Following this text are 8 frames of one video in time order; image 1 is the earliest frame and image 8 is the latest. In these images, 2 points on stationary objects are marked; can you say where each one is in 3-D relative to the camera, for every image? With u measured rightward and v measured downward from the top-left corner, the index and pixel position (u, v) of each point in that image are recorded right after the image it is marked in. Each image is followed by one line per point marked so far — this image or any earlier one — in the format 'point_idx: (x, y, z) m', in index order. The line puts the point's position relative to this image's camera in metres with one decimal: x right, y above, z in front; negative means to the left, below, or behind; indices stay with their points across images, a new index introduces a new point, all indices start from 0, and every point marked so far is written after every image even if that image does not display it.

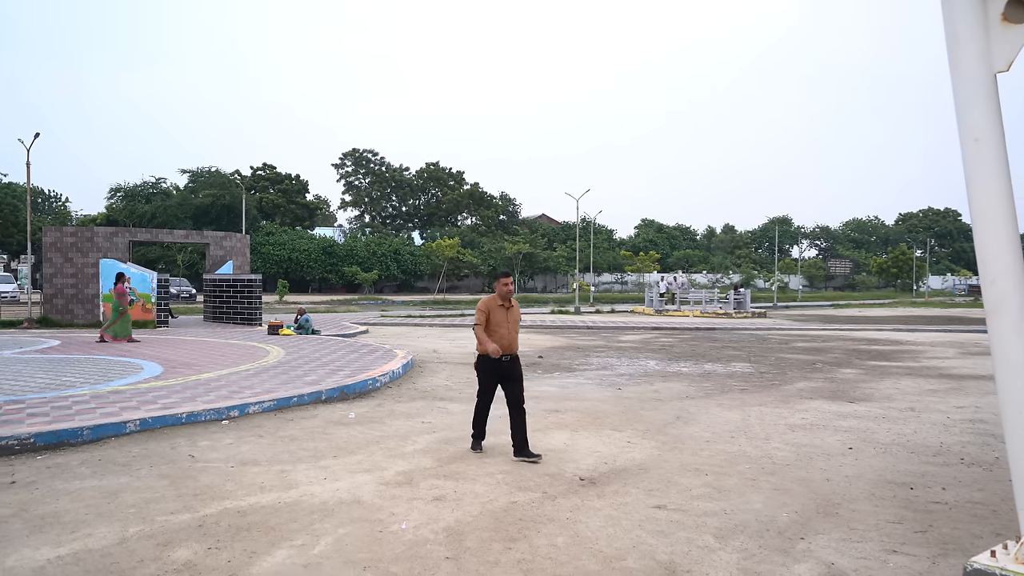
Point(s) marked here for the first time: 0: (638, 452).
0: (+1.0, -1.4, +5.8) m
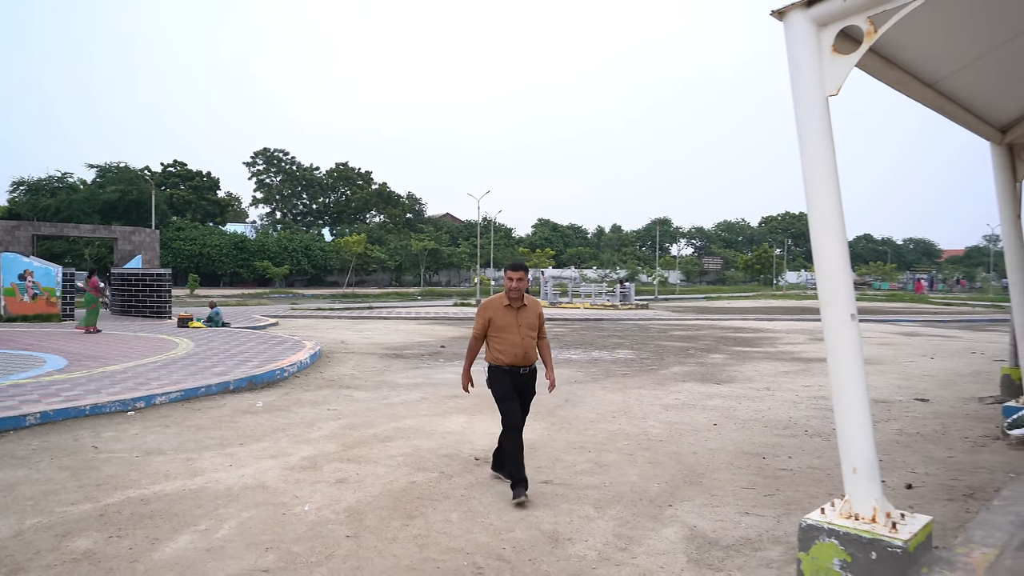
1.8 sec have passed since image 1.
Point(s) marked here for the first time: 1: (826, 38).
0: (+0.1, -1.4, +6.2) m
1: (+1.9, +1.5, +3.9) m
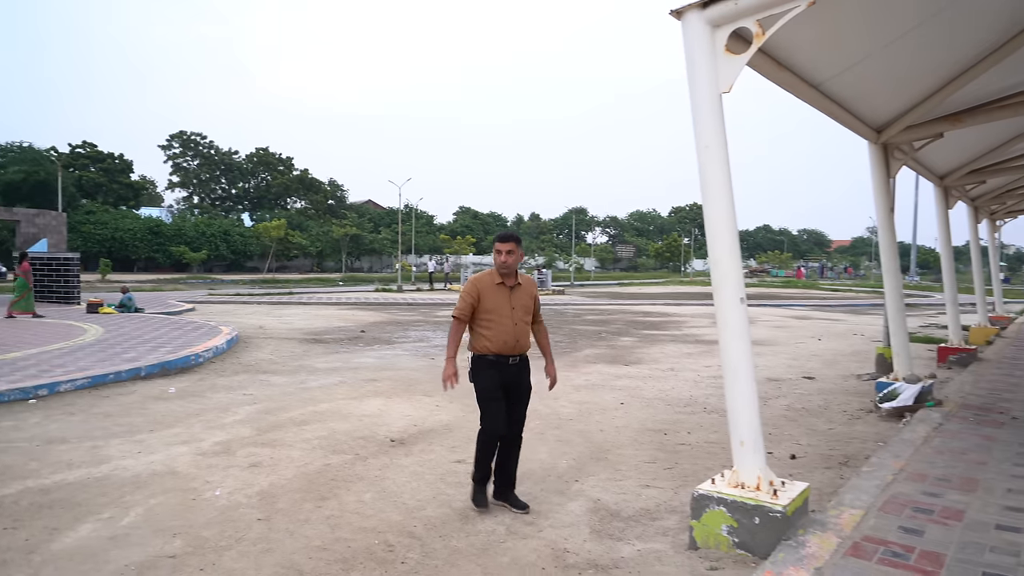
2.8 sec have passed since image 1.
0: (-0.7, -1.2, +6.3) m
1: (+1.4, +1.6, +4.2) m
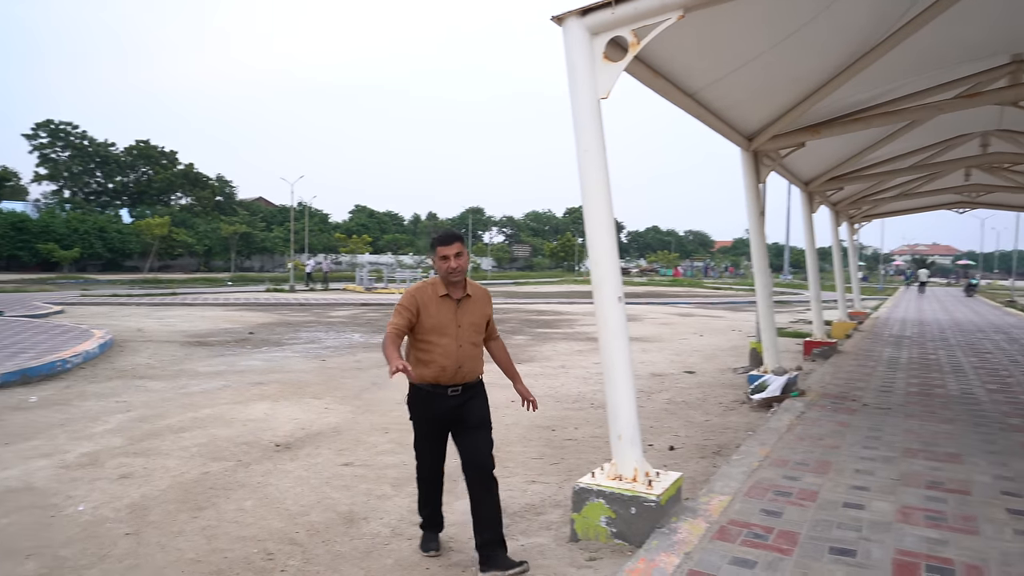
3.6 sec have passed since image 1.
0: (-1.7, -1.2, +6.1) m
1: (+0.6, +1.6, +4.3) m
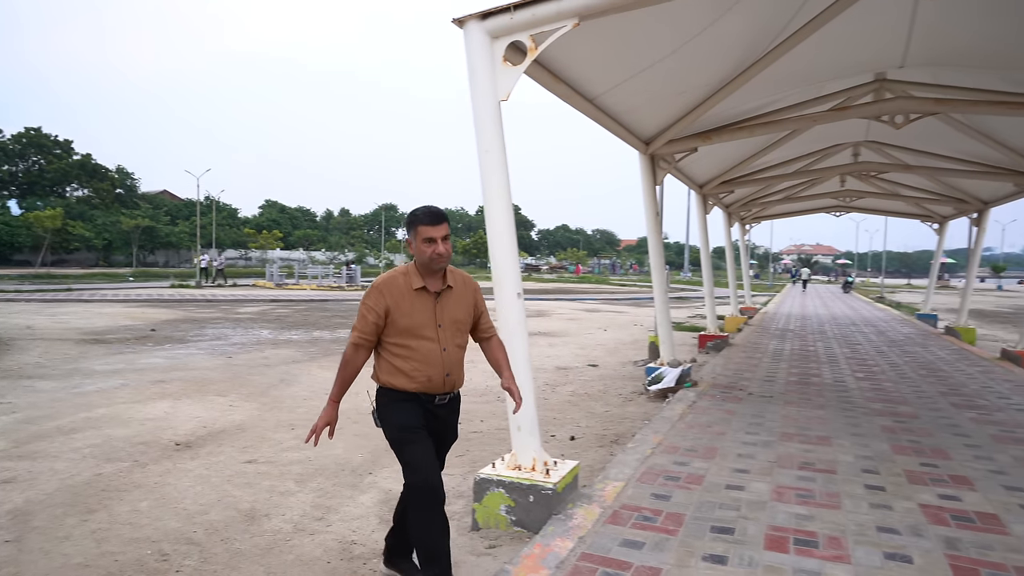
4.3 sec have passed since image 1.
0: (-2.5, -1.2, +6.1) m
1: (-0.1, +1.7, +4.4) m
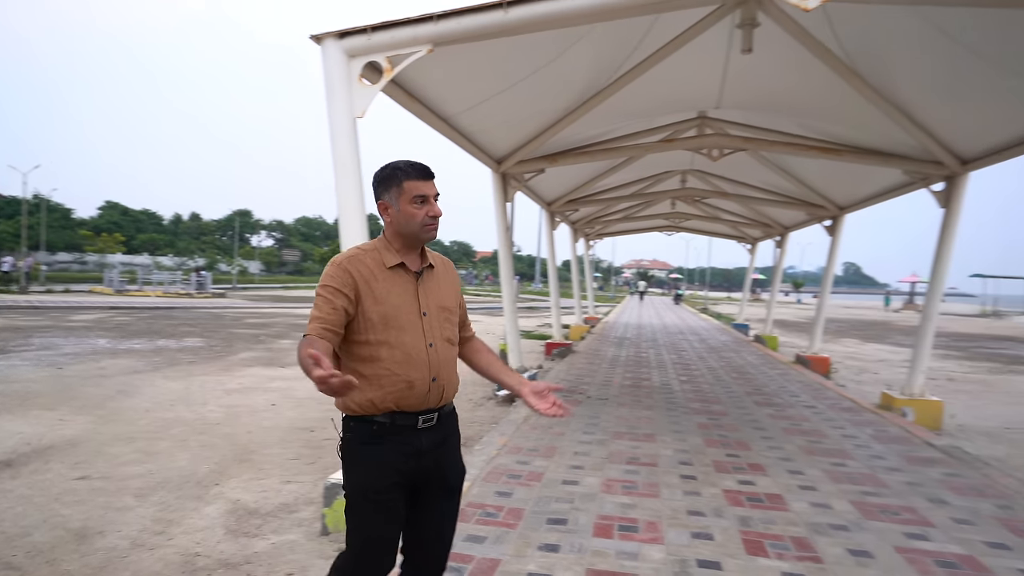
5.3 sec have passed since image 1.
0: (-3.9, -1.3, +5.7) m
1: (-1.1, +1.6, +4.6) m
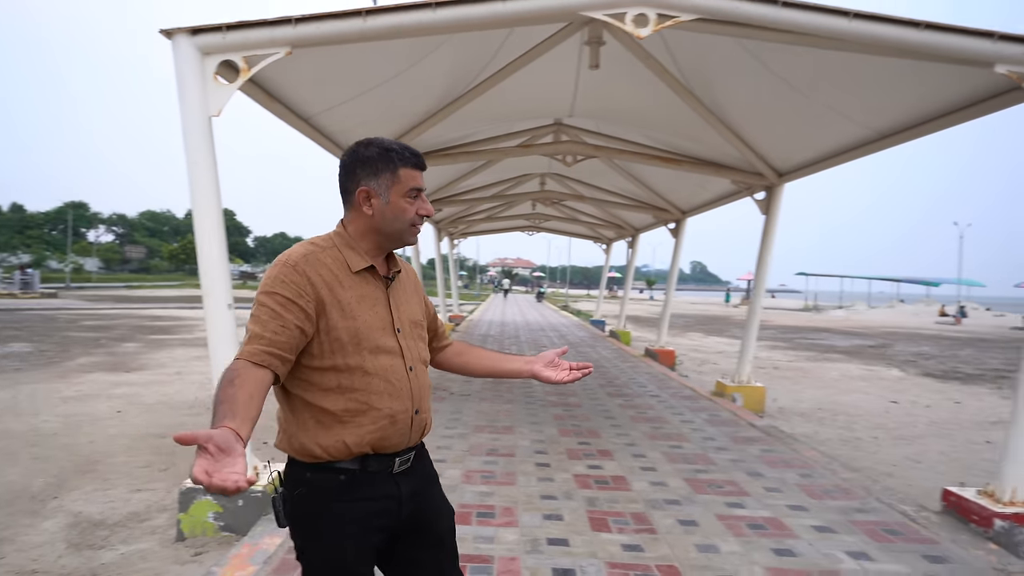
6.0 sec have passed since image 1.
0: (-5.0, -1.3, +5.0) m
1: (-2.1, +1.6, +4.5) m
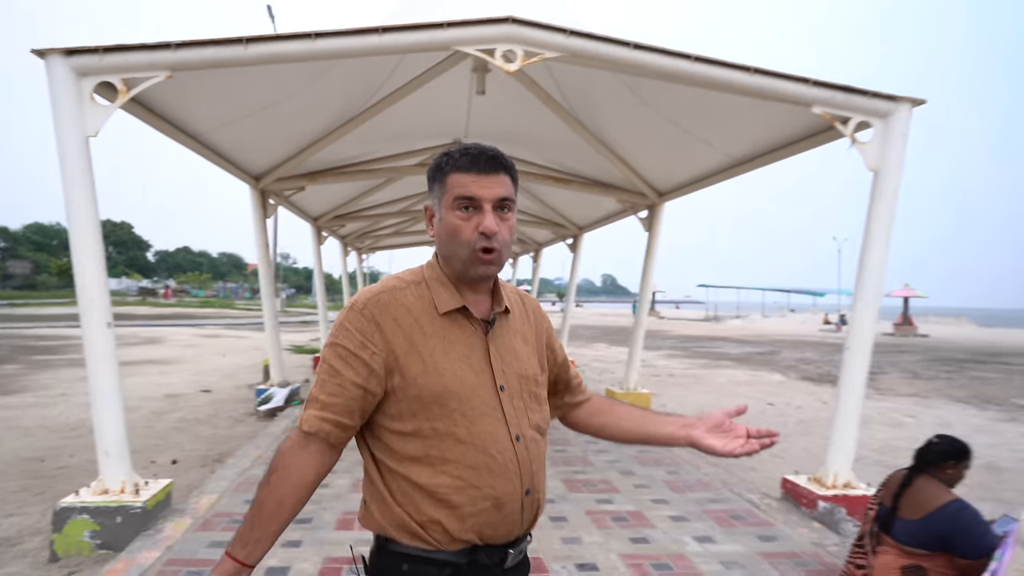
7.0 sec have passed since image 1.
0: (-5.9, -1.4, +4.6) m
1: (-3.0, +1.4, +4.5) m
